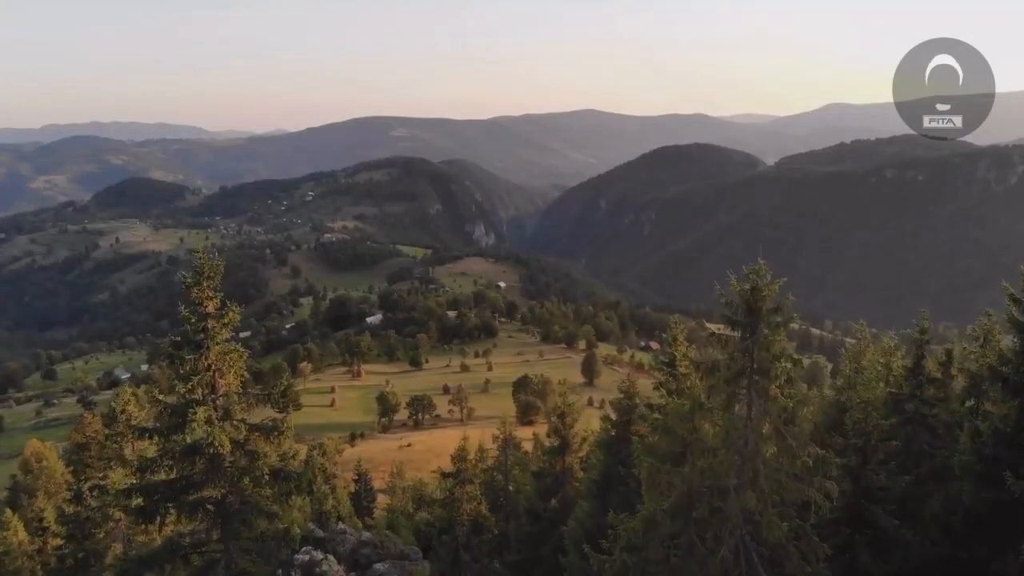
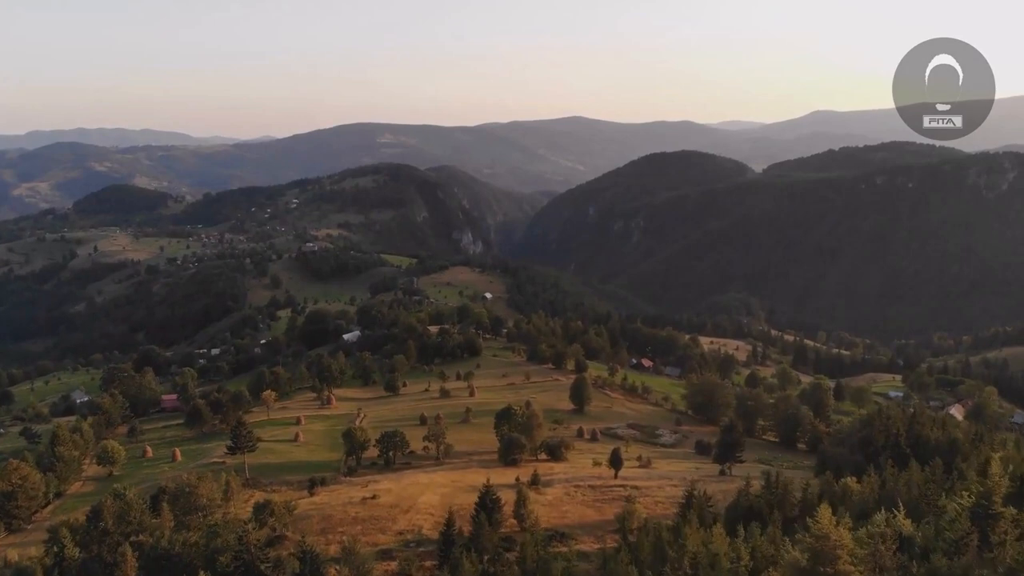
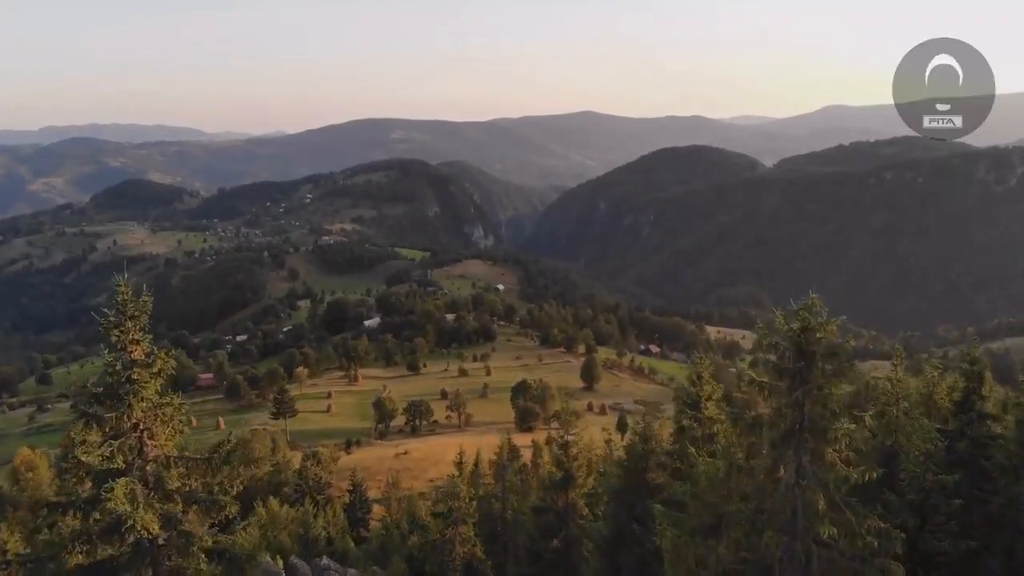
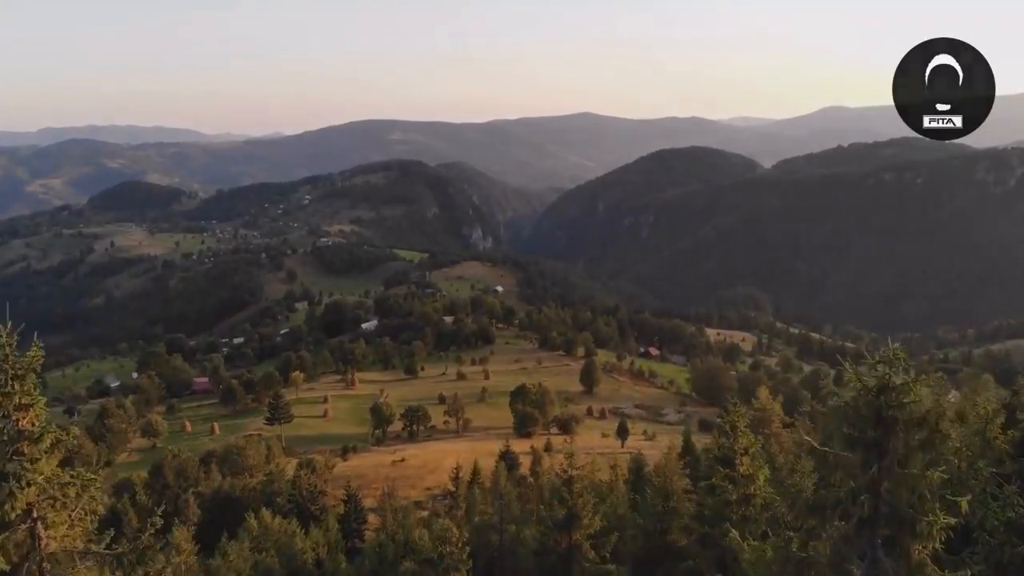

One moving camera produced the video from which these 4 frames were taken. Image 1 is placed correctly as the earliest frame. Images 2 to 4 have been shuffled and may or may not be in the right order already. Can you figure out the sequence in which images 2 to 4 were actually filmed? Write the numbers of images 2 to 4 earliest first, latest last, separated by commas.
3, 4, 2
